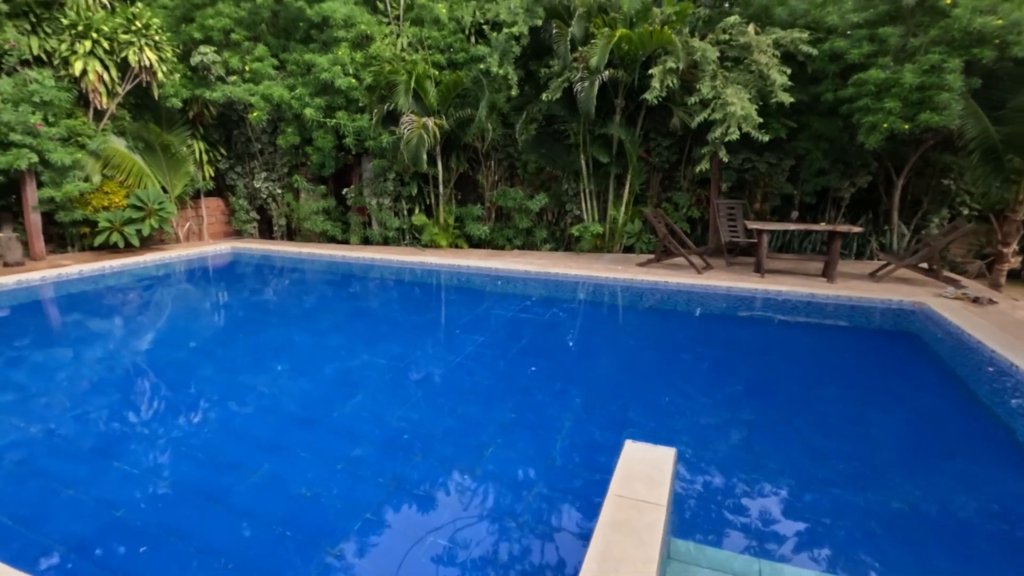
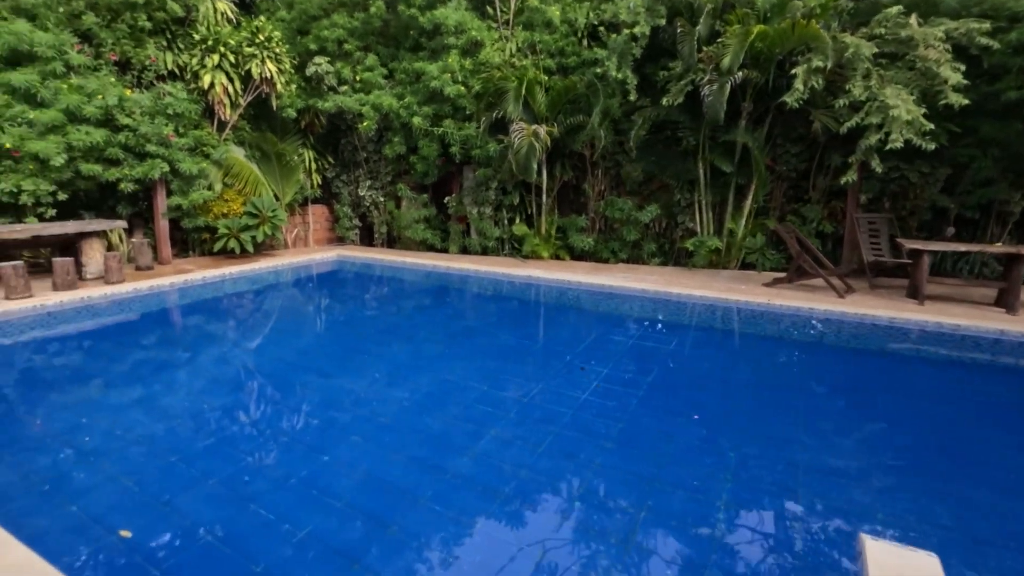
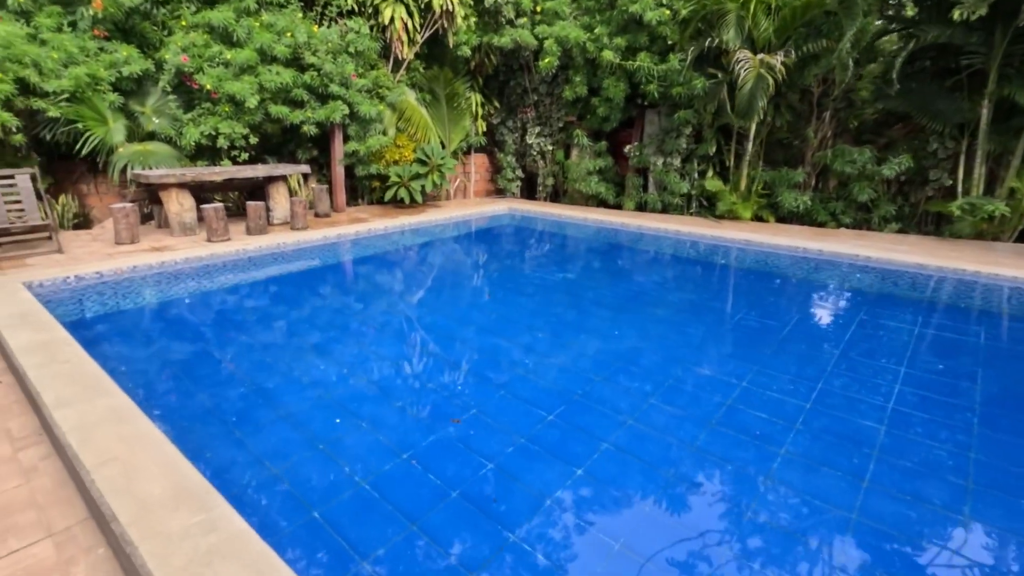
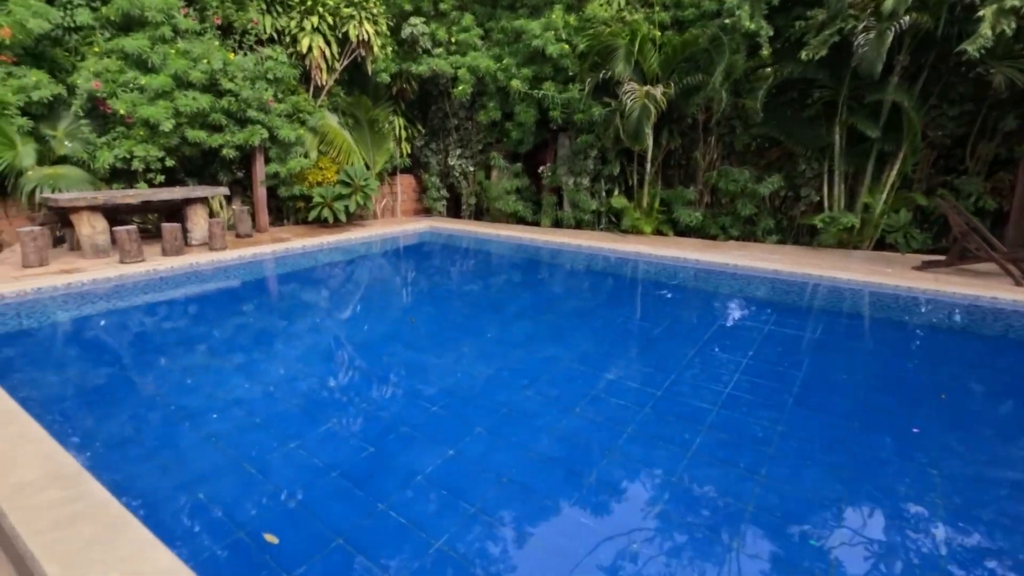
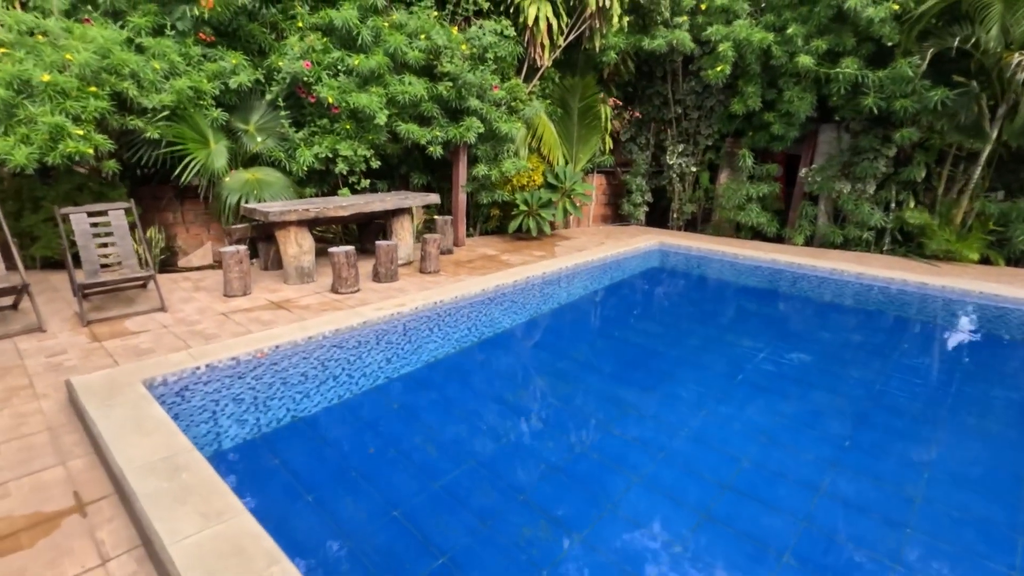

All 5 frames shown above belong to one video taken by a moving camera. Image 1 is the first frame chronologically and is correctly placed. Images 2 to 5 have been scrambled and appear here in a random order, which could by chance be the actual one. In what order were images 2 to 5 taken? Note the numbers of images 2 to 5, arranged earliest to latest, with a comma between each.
2, 4, 3, 5
